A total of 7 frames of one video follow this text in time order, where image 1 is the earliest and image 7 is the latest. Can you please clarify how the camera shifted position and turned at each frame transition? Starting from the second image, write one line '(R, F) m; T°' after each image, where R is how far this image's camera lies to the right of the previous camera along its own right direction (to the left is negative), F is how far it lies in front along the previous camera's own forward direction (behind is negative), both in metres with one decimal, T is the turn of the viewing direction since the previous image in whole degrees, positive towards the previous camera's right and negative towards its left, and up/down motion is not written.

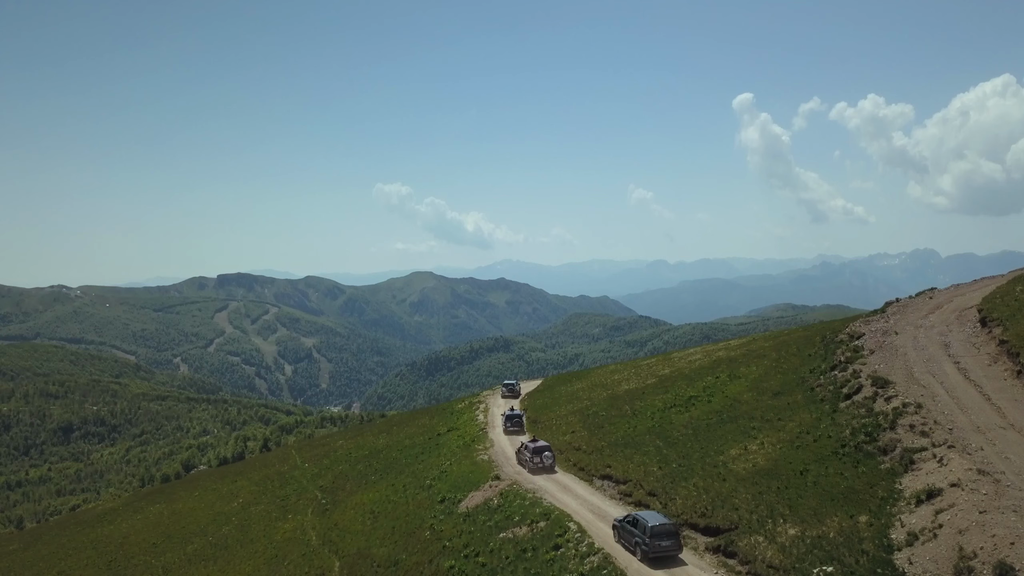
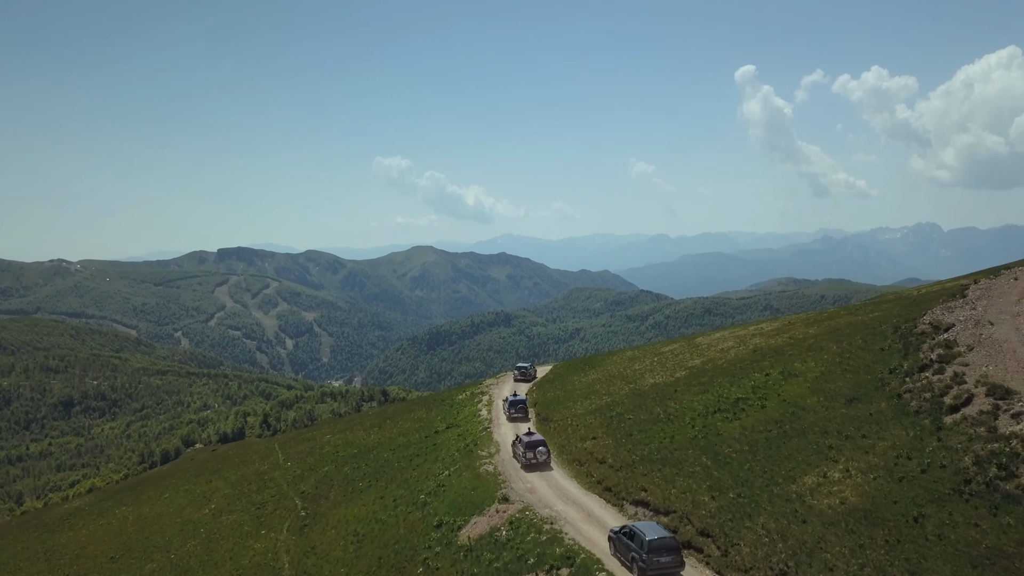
(-0.5, +8.8) m; 0°
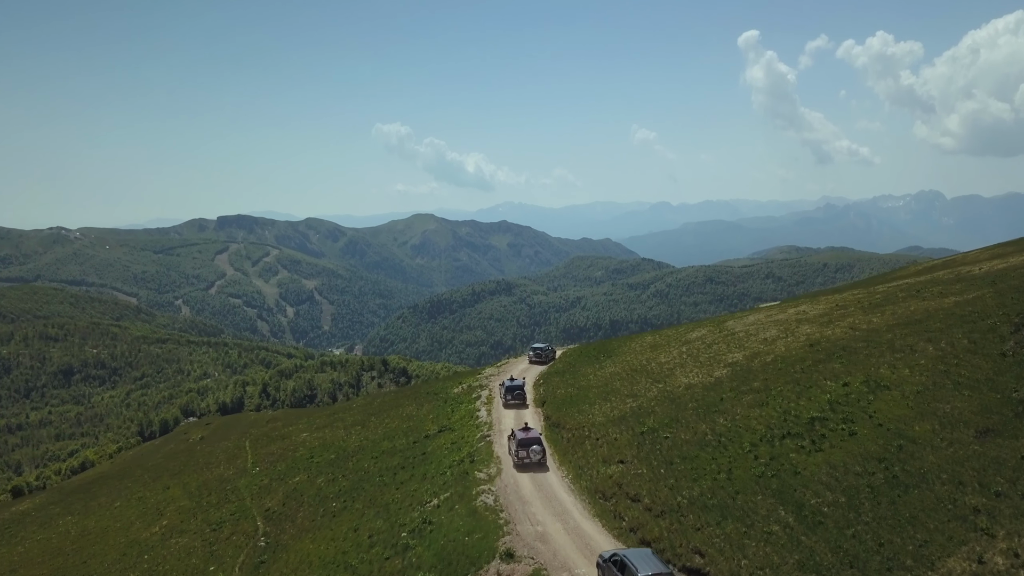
(-0.2, +10.1) m; 0°
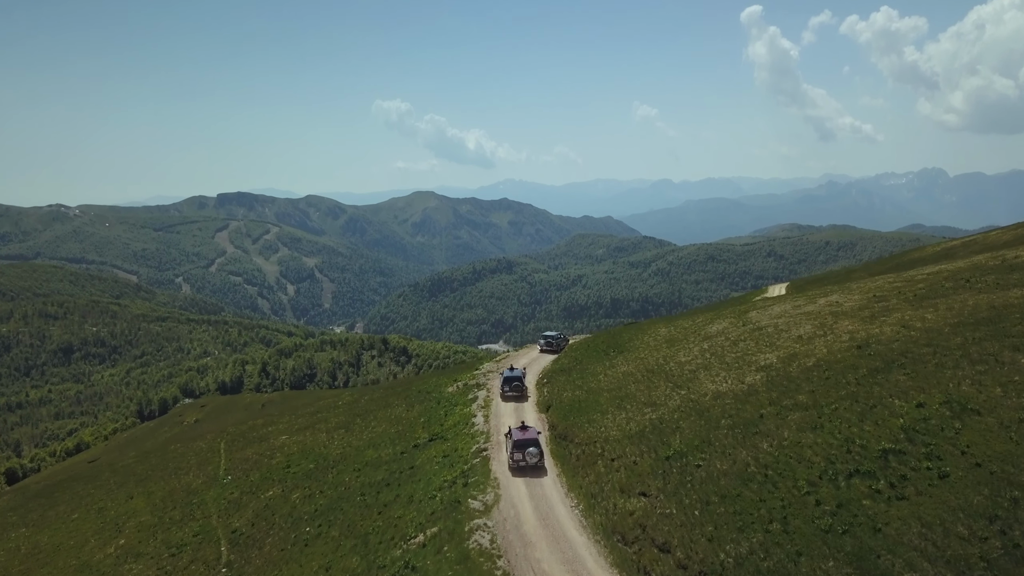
(0.0, +6.5) m; 0°
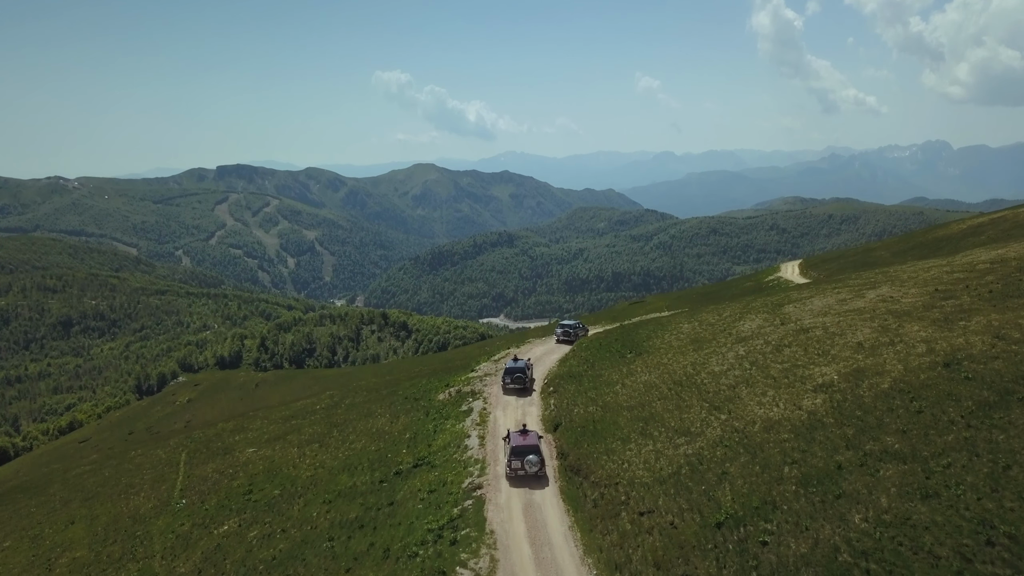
(0.0, +8.2) m; 0°
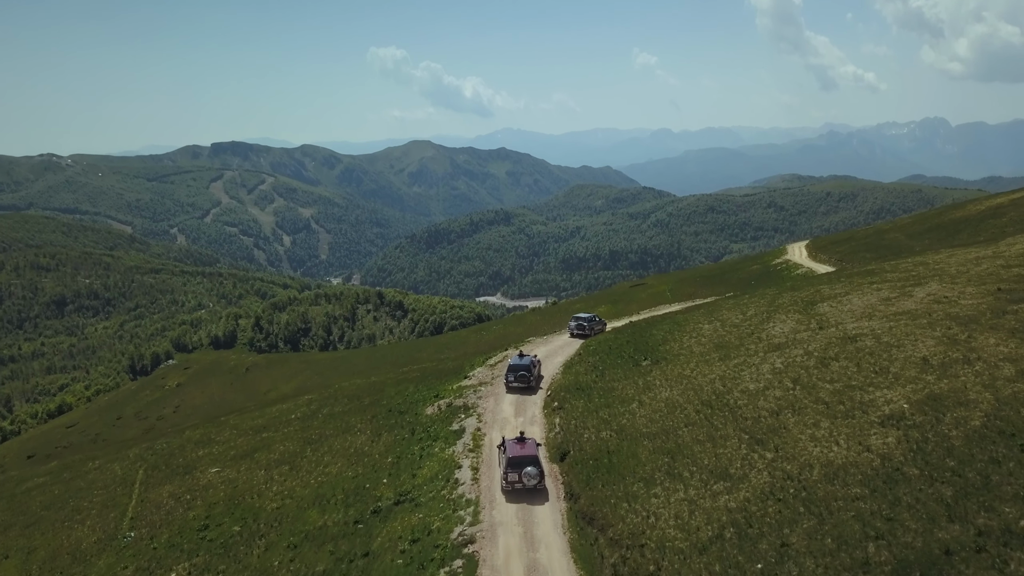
(-0.1, +6.6) m; 0°
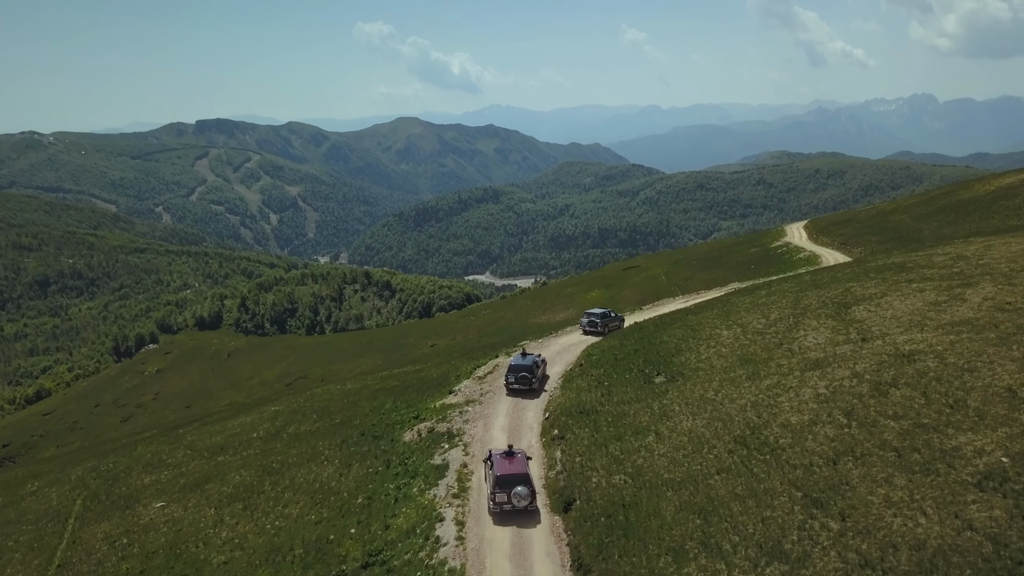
(-0.1, +6.5) m; +1°
